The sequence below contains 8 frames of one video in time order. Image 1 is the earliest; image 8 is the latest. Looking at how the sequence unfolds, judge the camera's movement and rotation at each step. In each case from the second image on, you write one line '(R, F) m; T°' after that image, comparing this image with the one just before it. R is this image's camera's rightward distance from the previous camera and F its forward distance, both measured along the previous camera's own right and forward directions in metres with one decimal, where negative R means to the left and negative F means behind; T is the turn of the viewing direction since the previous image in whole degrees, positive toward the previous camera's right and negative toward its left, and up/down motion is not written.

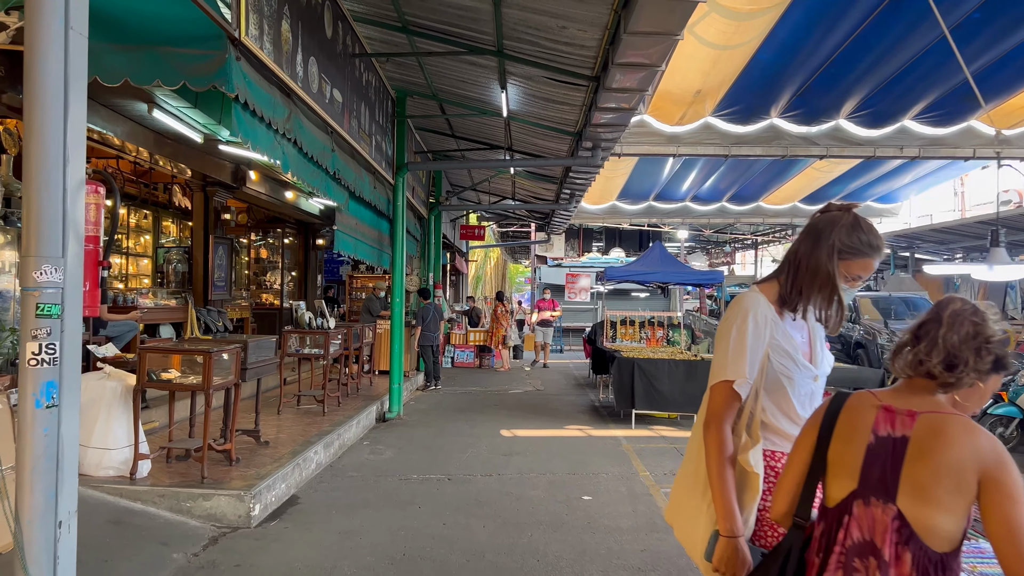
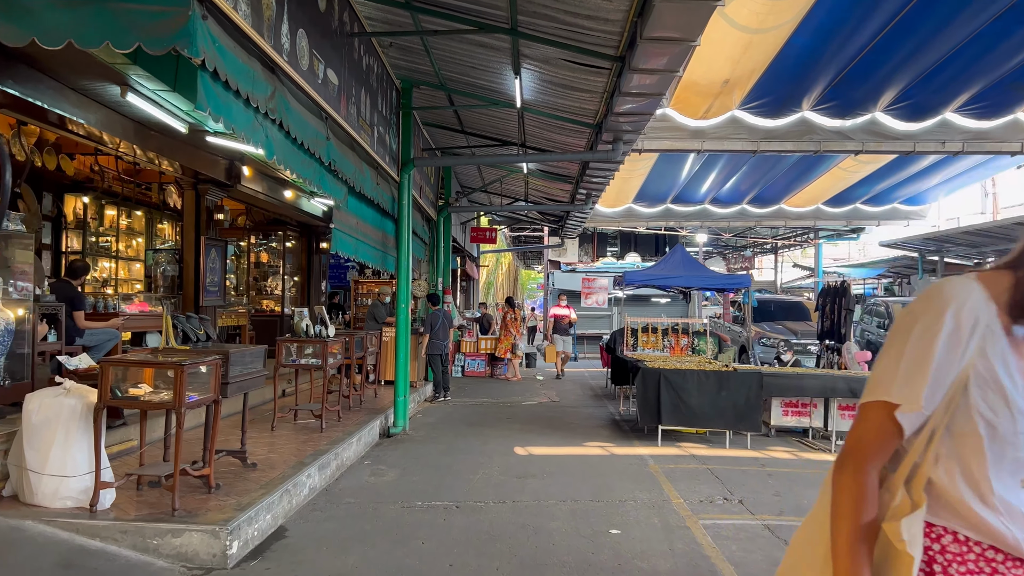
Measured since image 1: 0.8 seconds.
(0.0, +0.6) m; -1°
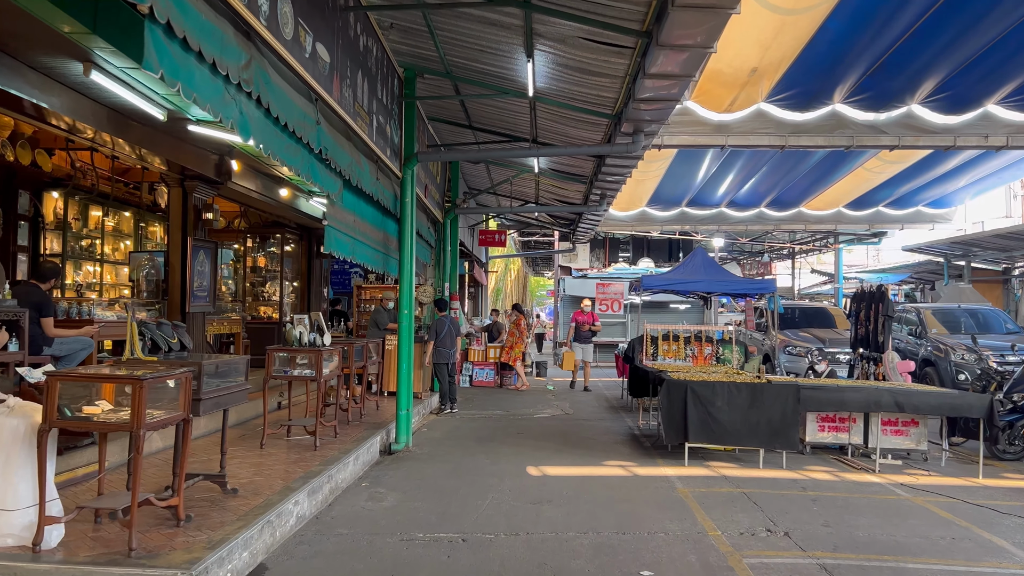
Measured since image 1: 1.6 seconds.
(0.0, +0.6) m; -1°
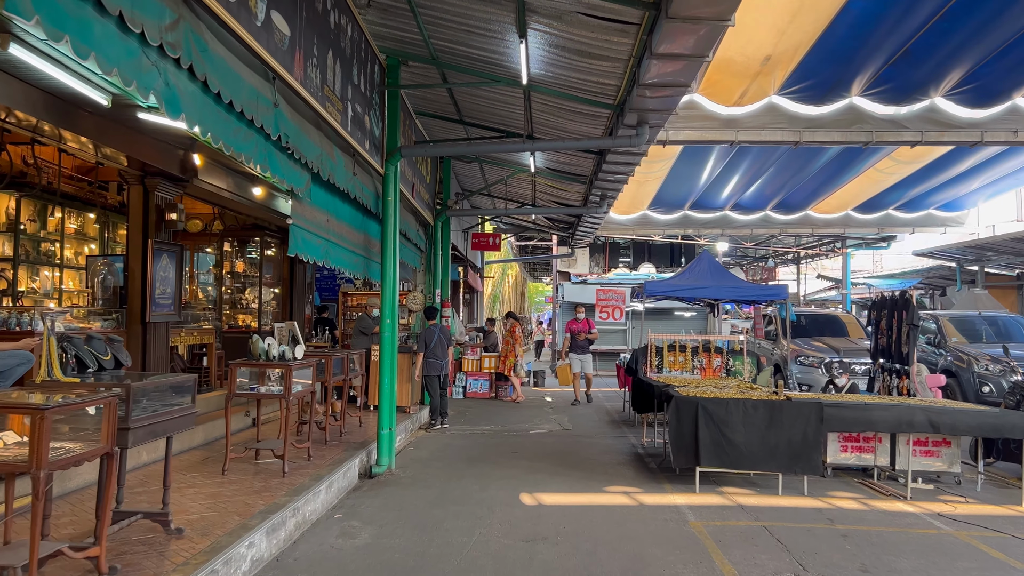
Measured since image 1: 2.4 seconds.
(0.0, +0.6) m; 0°
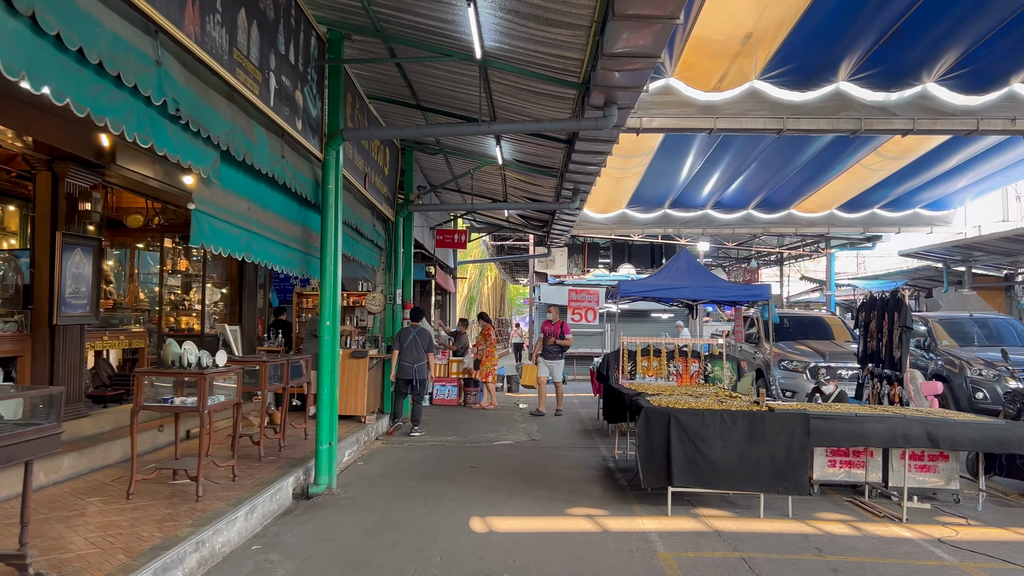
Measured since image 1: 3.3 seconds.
(+0.2, +0.6) m; +1°
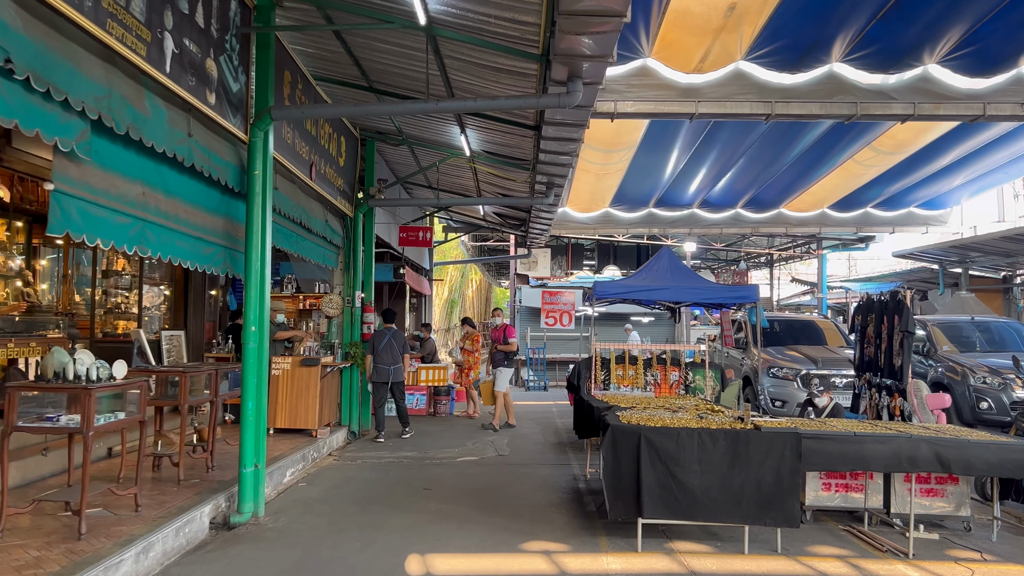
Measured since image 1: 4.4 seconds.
(+0.2, +0.7) m; +1°
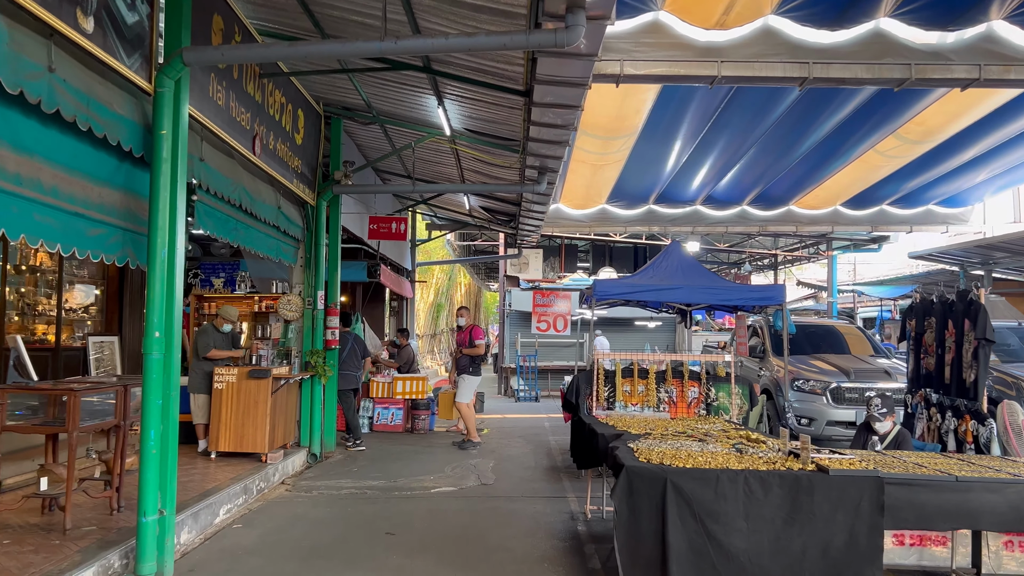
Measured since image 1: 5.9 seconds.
(0.0, +1.1) m; +1°
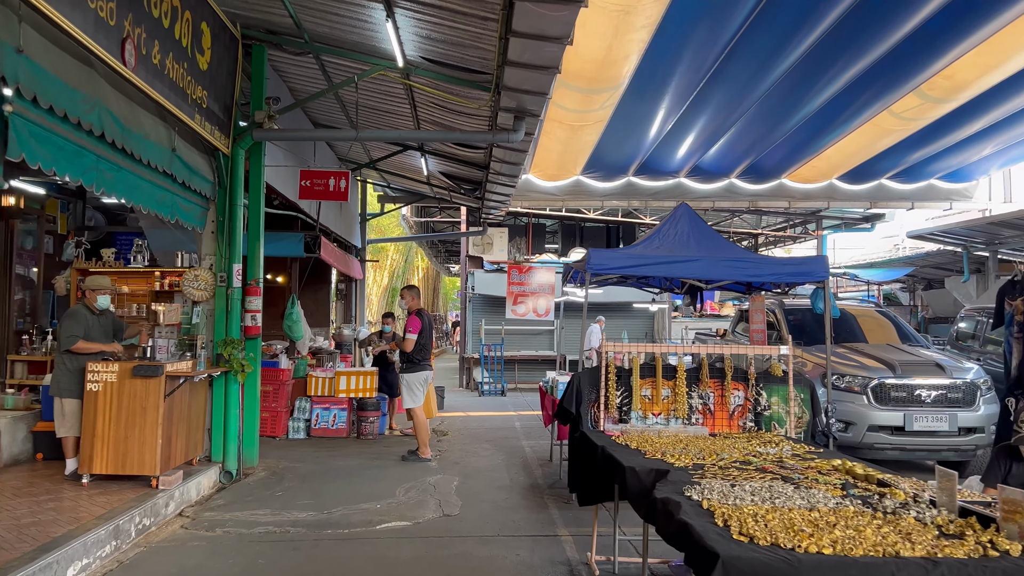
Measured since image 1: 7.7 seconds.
(-0.1, +1.5) m; +3°
